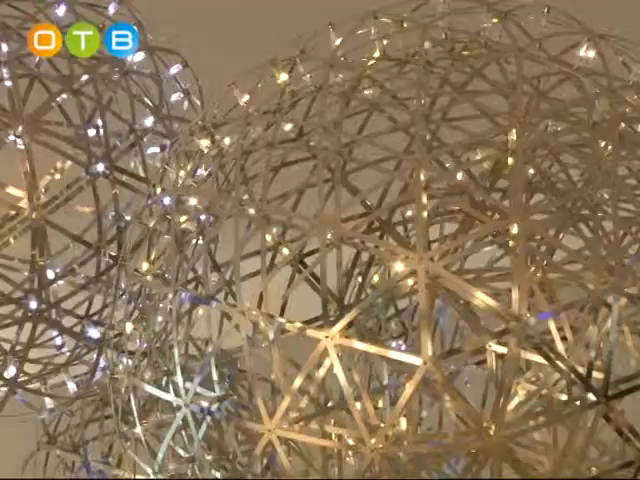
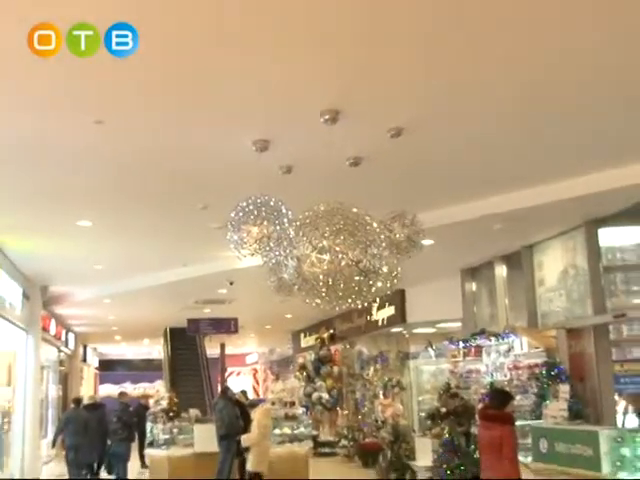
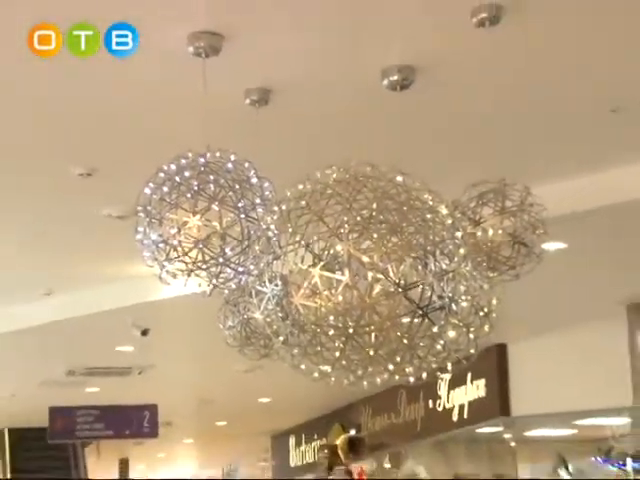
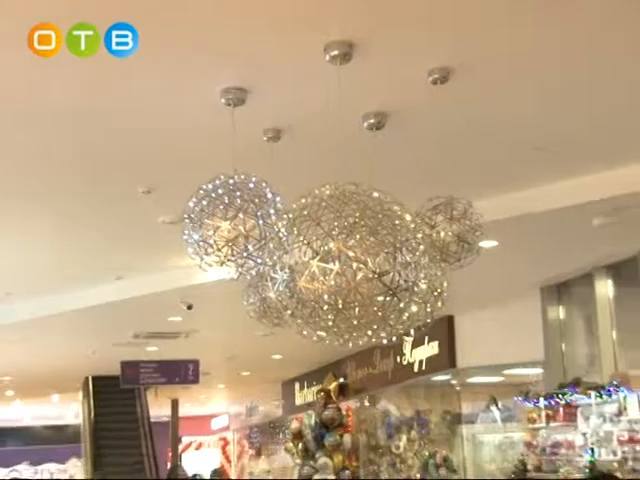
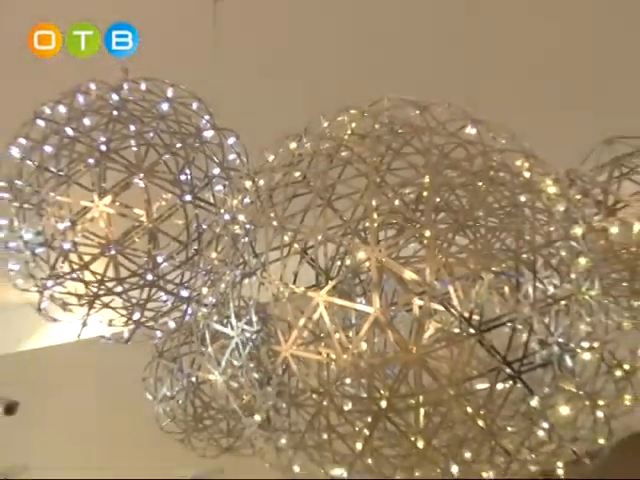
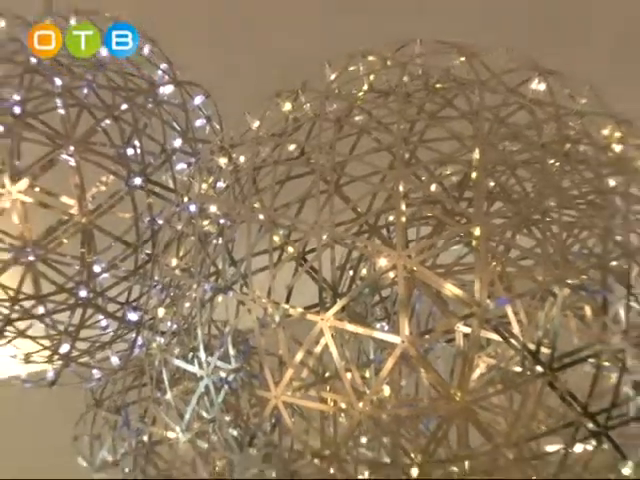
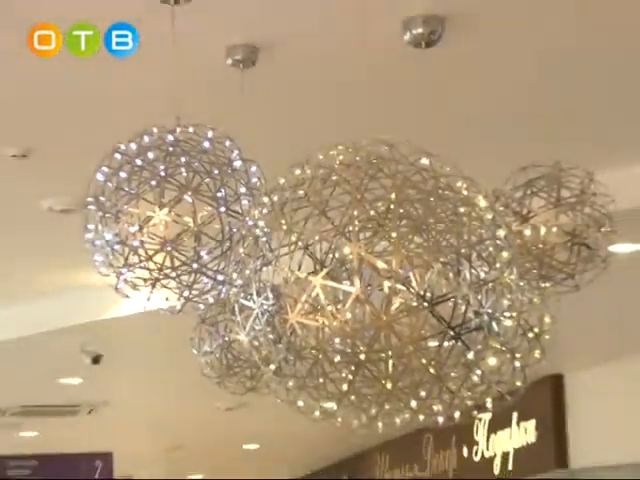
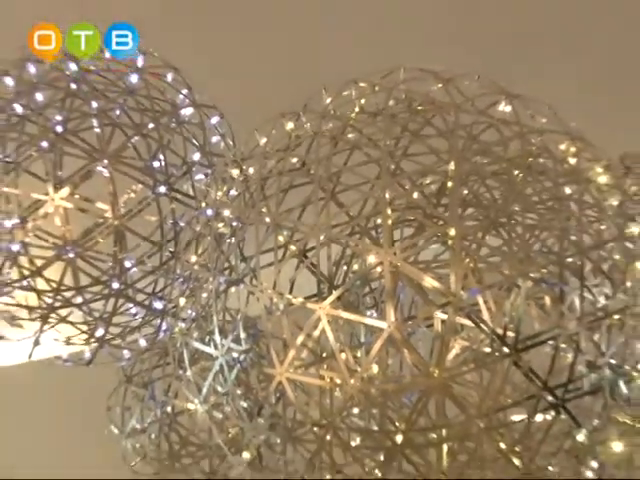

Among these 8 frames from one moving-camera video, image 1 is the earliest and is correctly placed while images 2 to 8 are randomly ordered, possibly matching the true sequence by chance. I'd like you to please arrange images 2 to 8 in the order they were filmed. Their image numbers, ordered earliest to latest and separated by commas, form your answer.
6, 8, 5, 7, 3, 4, 2
